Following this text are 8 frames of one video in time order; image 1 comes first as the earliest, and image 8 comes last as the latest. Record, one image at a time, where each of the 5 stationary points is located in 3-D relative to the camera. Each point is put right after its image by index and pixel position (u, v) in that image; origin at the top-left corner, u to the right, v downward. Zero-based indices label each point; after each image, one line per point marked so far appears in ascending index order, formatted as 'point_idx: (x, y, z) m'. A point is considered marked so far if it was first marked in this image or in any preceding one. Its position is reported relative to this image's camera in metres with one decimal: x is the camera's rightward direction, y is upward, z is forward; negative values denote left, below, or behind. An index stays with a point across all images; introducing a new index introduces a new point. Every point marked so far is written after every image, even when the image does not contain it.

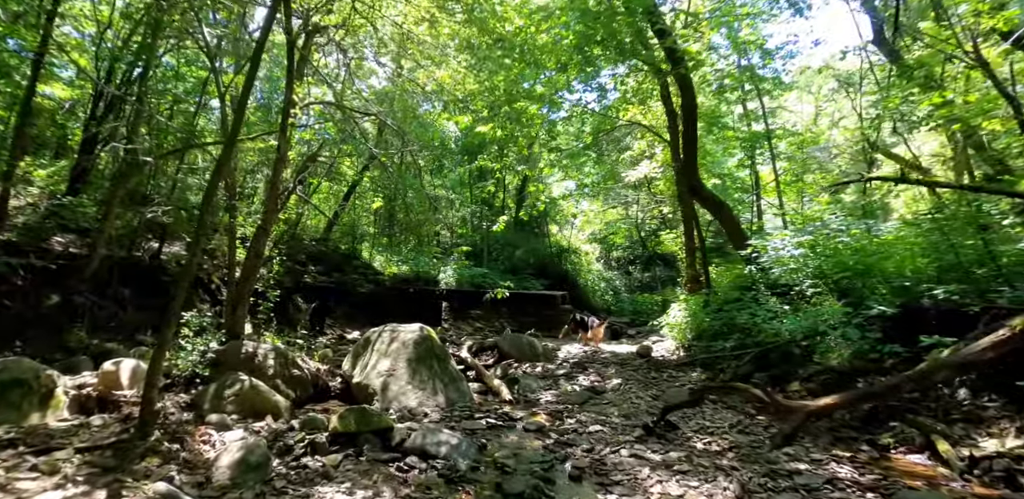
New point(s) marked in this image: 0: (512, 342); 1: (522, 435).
0: (0.0, -1.5, +8.3) m
1: (+0.1, -1.5, +4.3) m
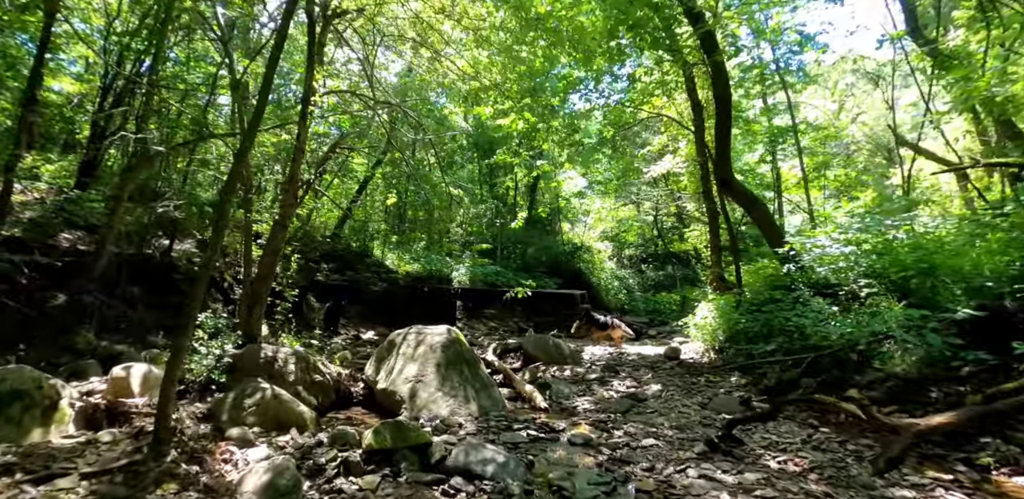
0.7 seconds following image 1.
0: (+0.4, -1.4, +8.0) m
1: (+0.4, -1.5, +3.9) m
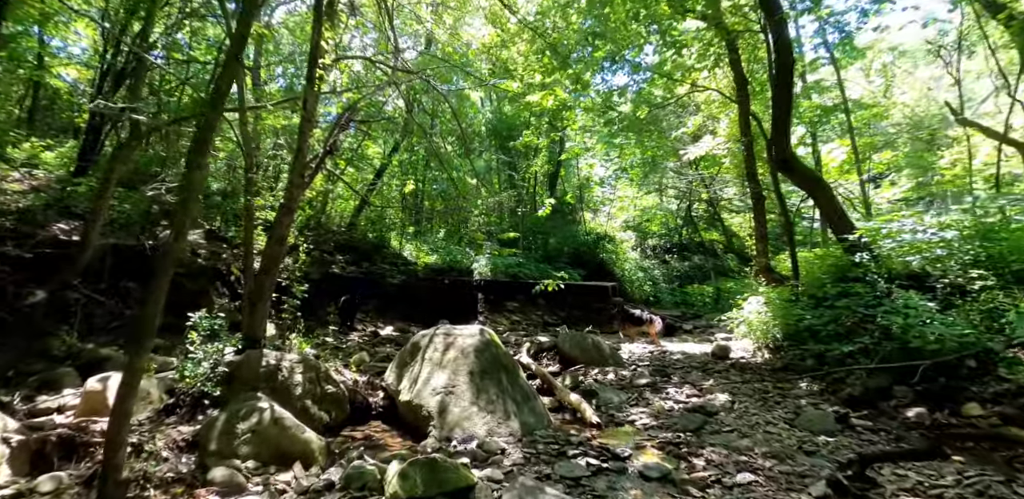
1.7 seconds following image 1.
0: (+0.8, -1.3, +7.1) m
1: (+0.8, -1.4, +3.1) m
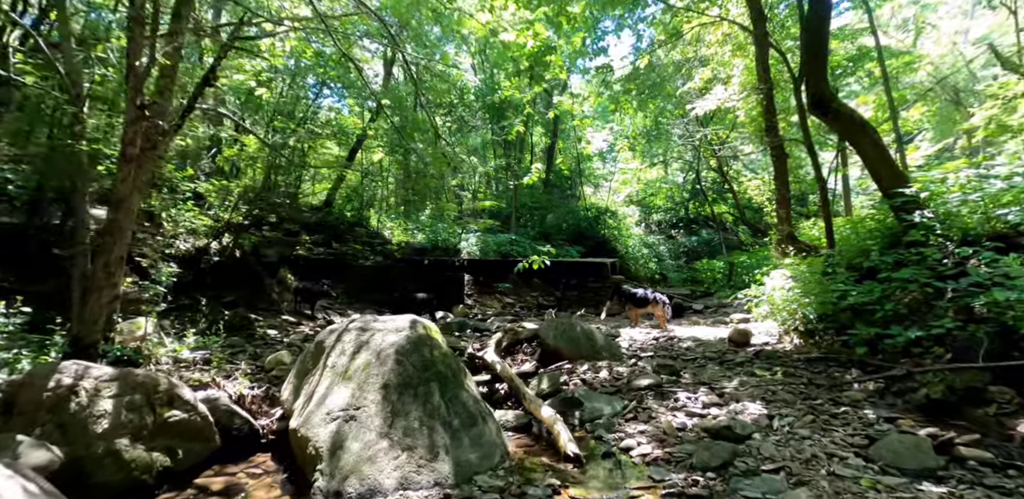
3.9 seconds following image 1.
0: (+0.5, -0.9, +5.7) m
1: (+0.4, -1.2, +1.7) m
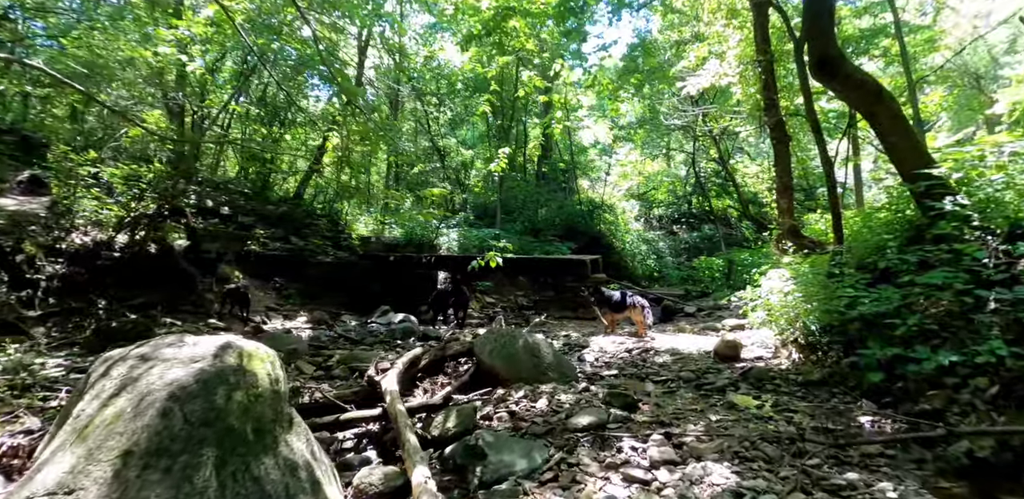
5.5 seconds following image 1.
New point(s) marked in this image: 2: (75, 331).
0: (-0.2, -0.8, +4.6) m
1: (-0.3, -1.2, +0.6) m
2: (-4.7, -0.9, +5.6) m
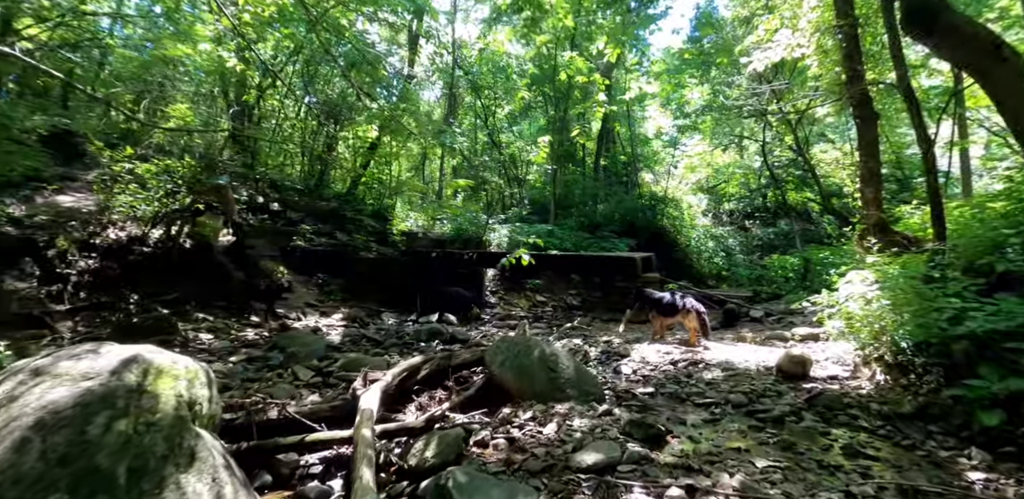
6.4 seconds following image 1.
0: (0.0, -0.8, +4.0) m
1: (-0.7, -1.2, +0.1) m
2: (-4.4, -0.8, +5.6) m
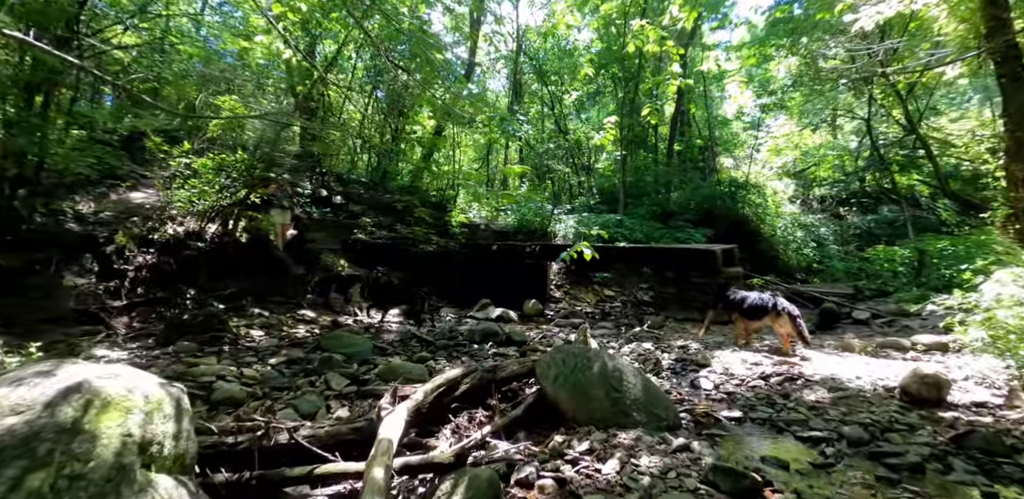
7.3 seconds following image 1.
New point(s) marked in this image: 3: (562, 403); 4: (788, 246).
0: (+0.3, -0.8, +3.4) m
1: (-0.9, -1.2, -0.4) m
2: (-3.8, -0.8, +5.6) m
3: (+0.3, -1.0, +3.2) m
4: (+6.3, +0.1, +11.9) m
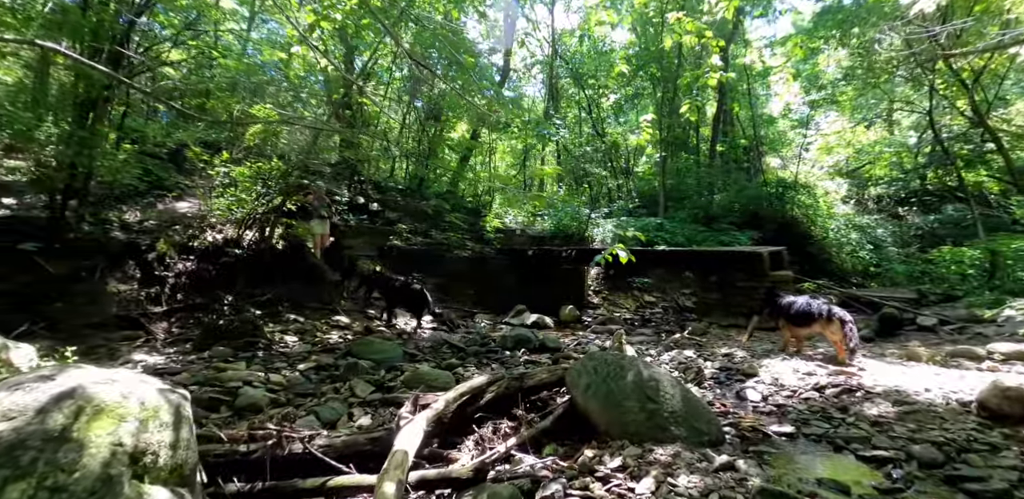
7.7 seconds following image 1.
0: (+0.5, -0.8, +3.2) m
1: (-1.0, -1.2, -0.5) m
2: (-3.5, -0.9, +5.7) m
3: (+0.5, -1.0, +3.0) m
4: (+7.1, 0.0, +11.2) m
